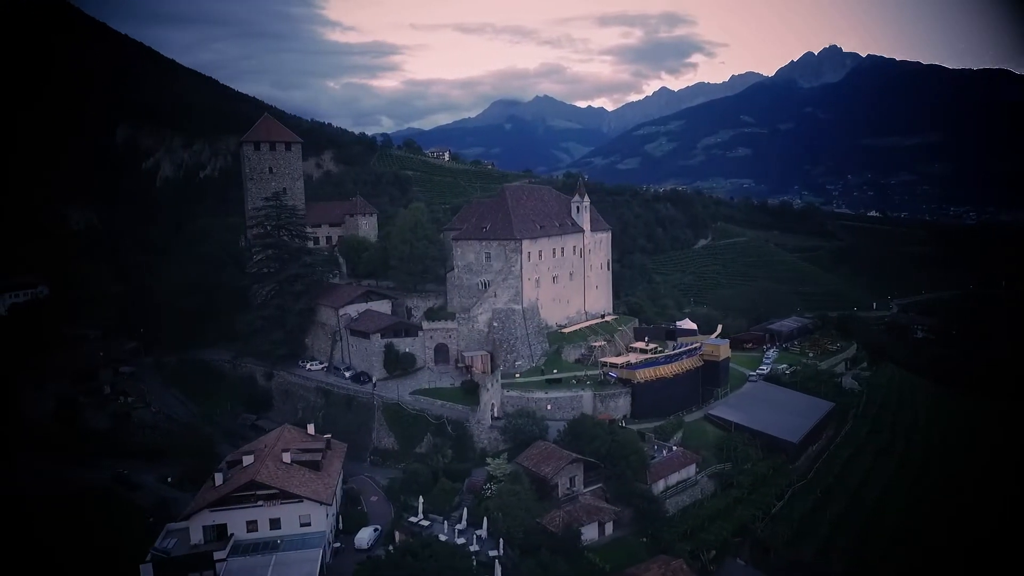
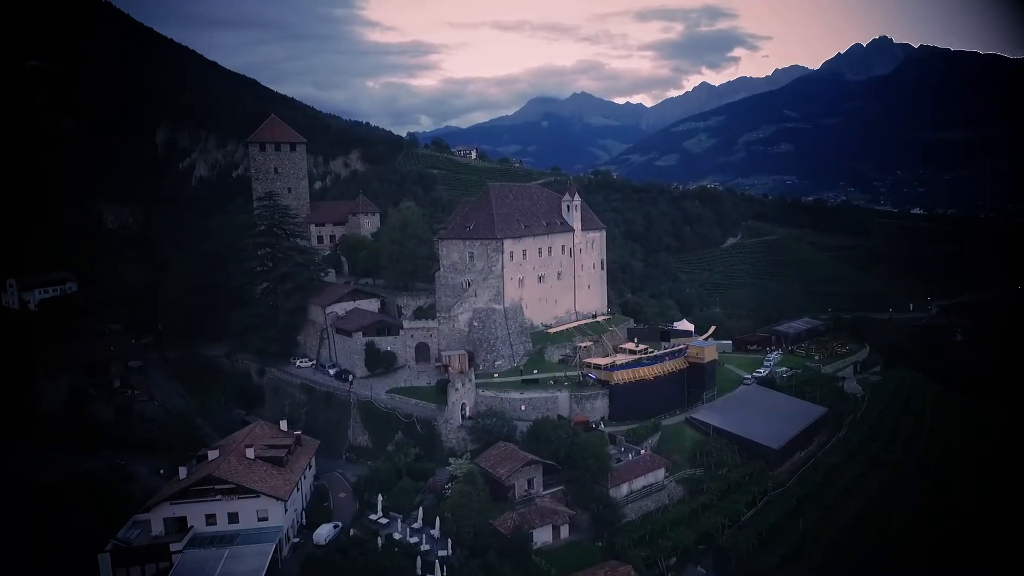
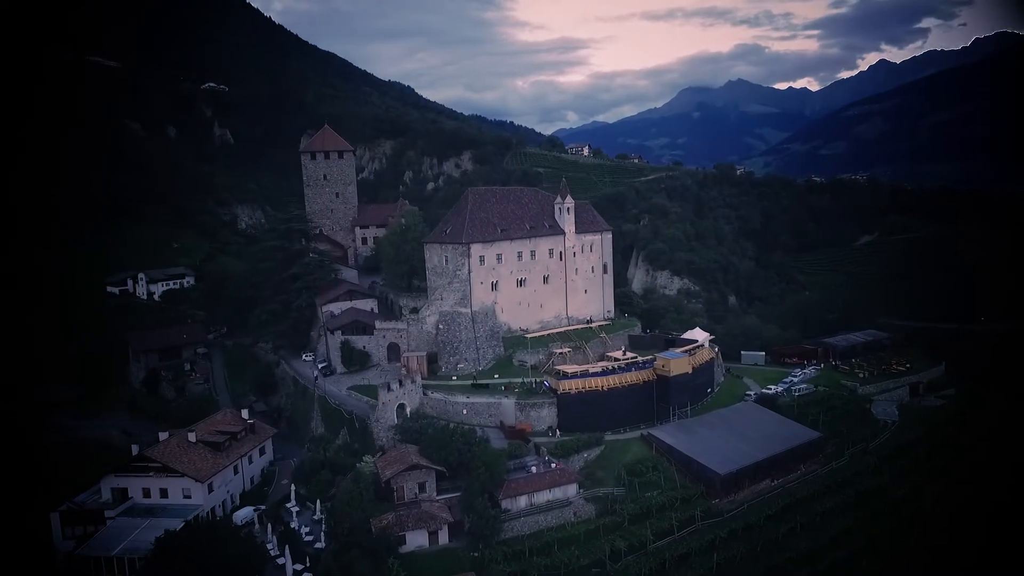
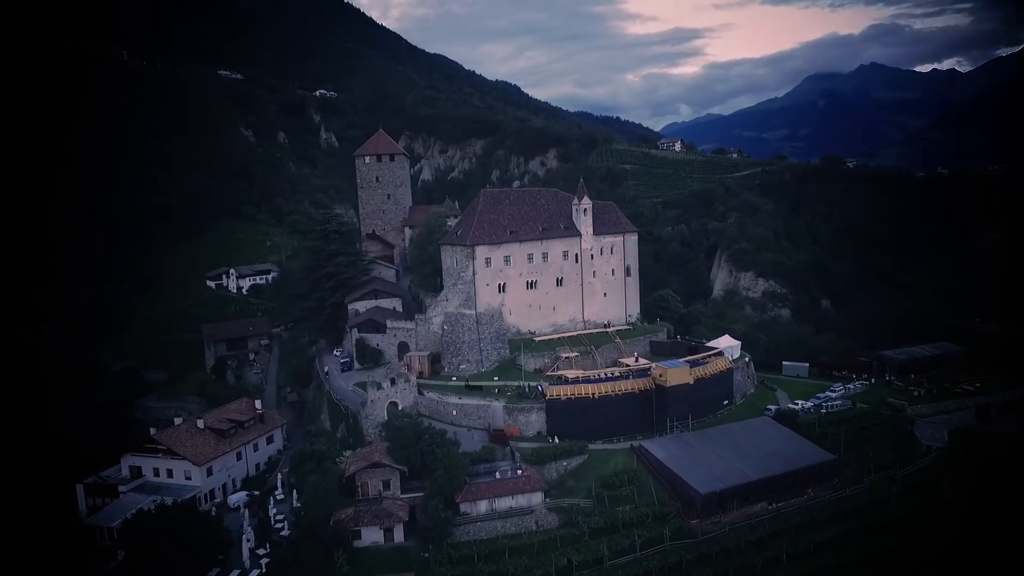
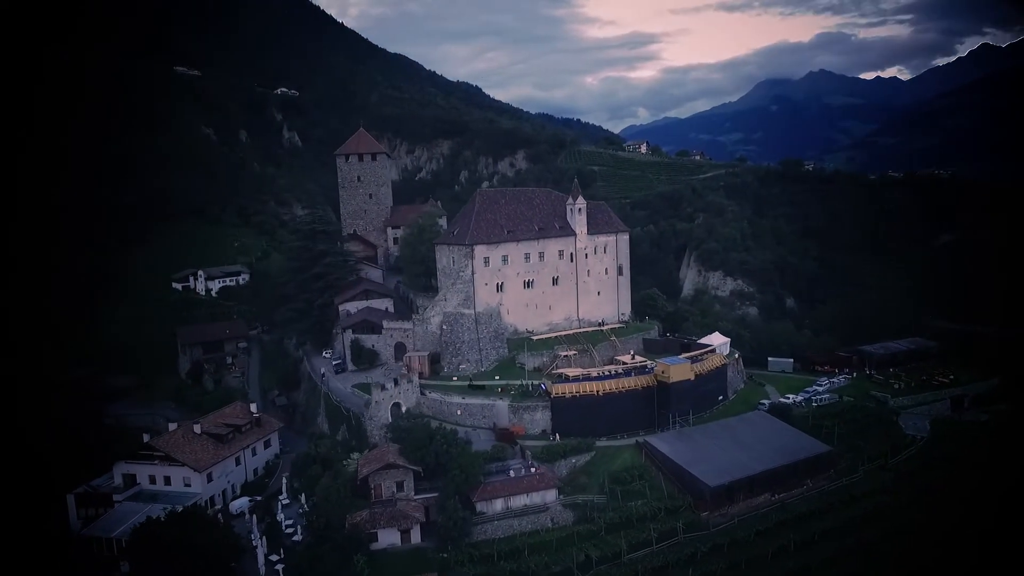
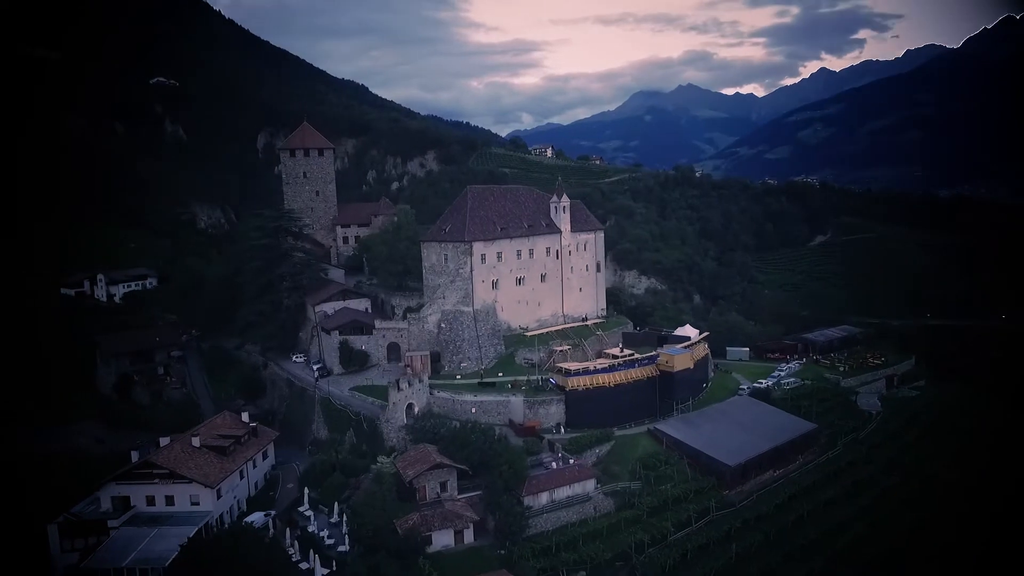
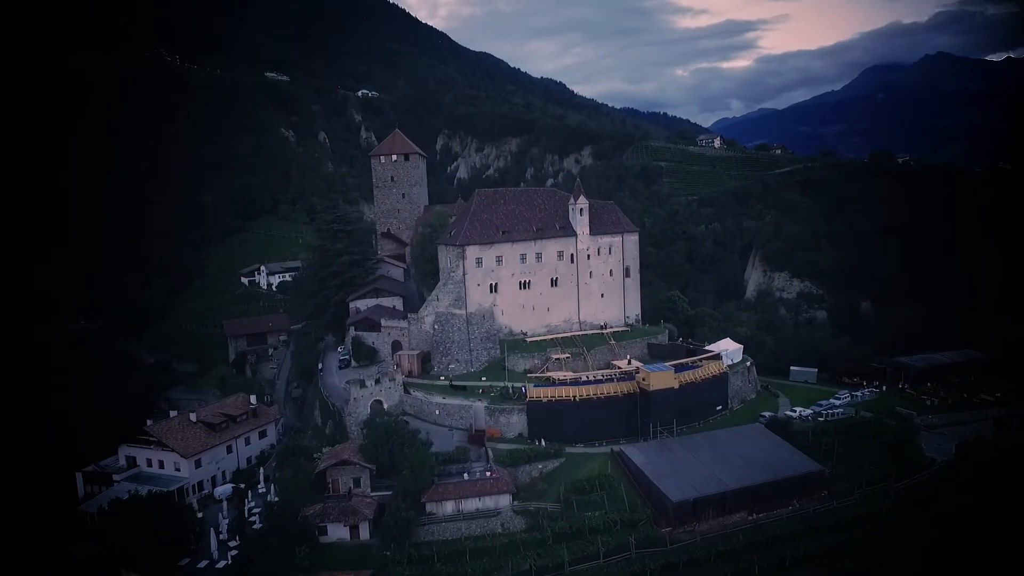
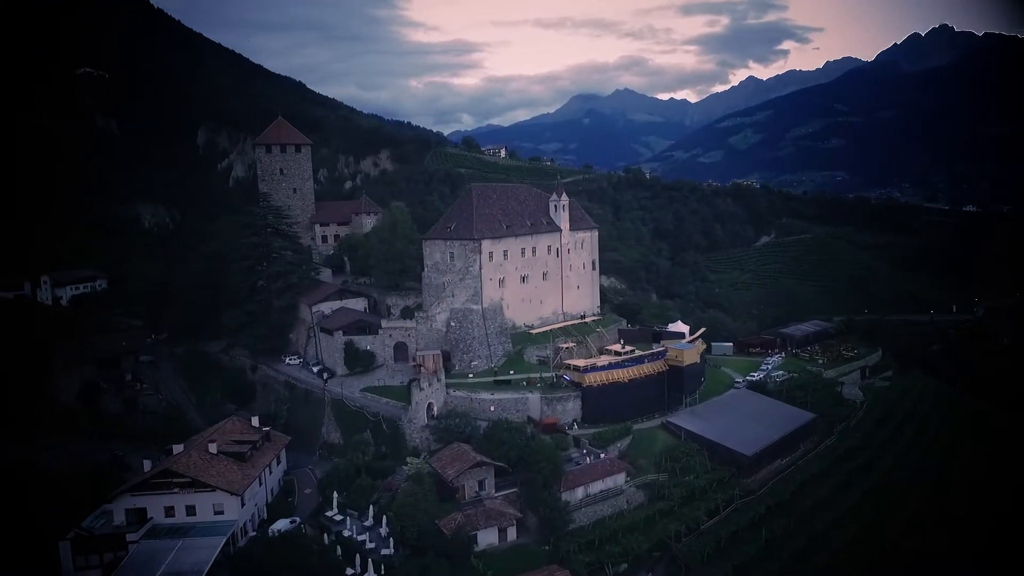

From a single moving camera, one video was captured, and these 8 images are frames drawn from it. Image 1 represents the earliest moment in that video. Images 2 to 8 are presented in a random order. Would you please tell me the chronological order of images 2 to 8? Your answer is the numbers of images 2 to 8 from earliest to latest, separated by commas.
2, 8, 6, 3, 5, 4, 7
